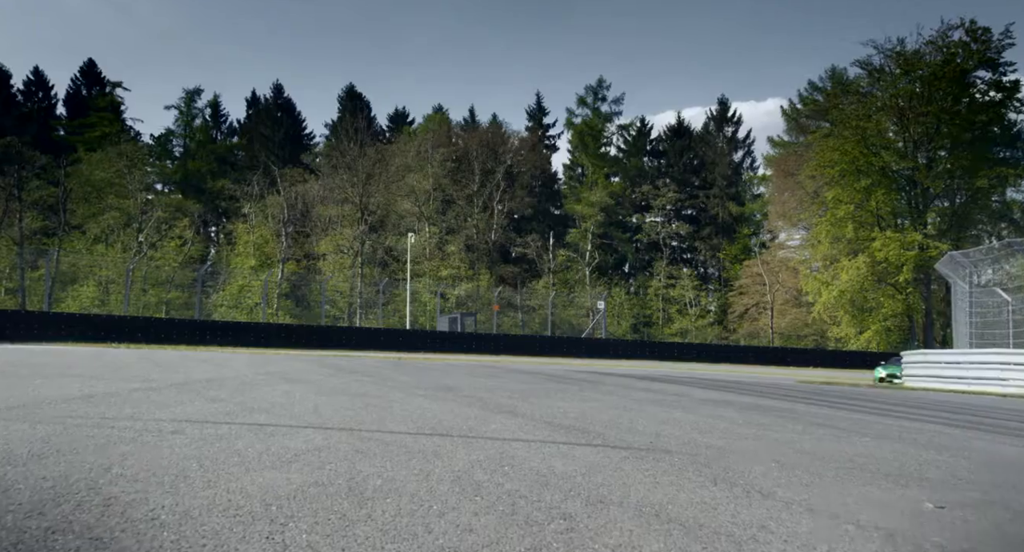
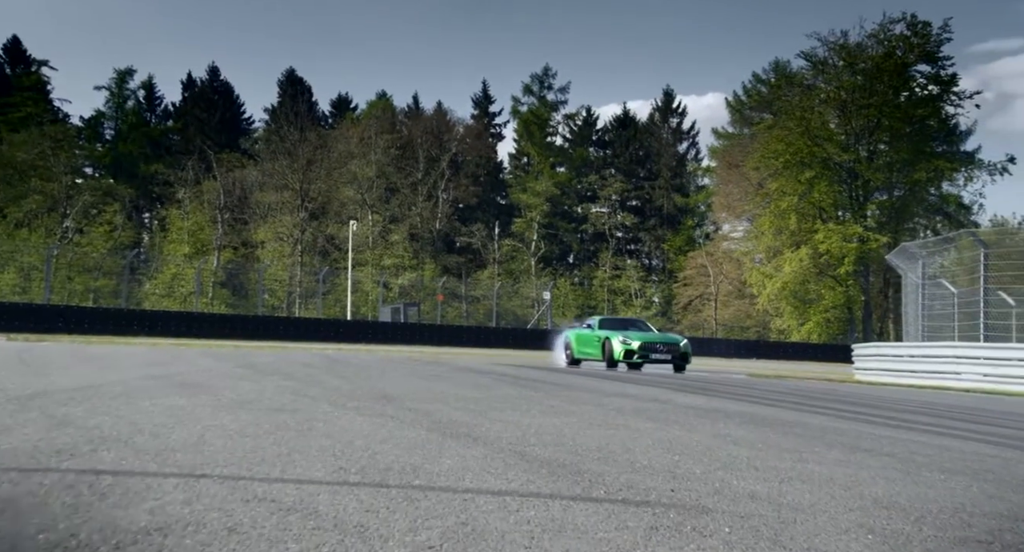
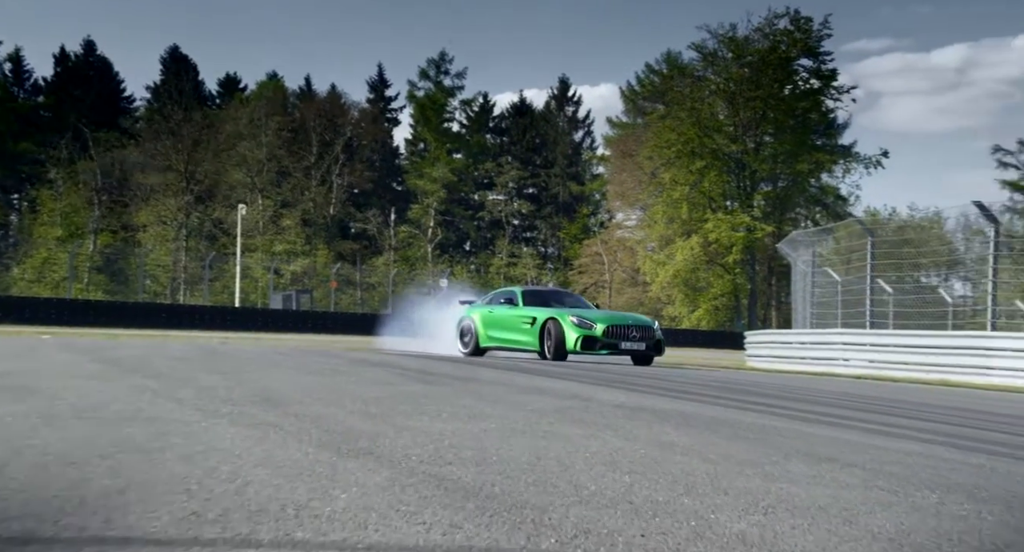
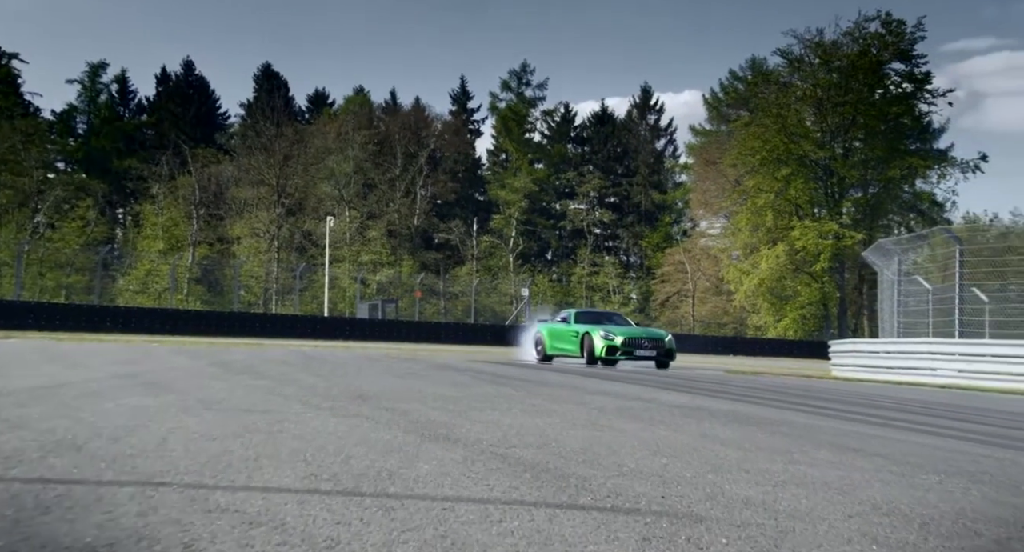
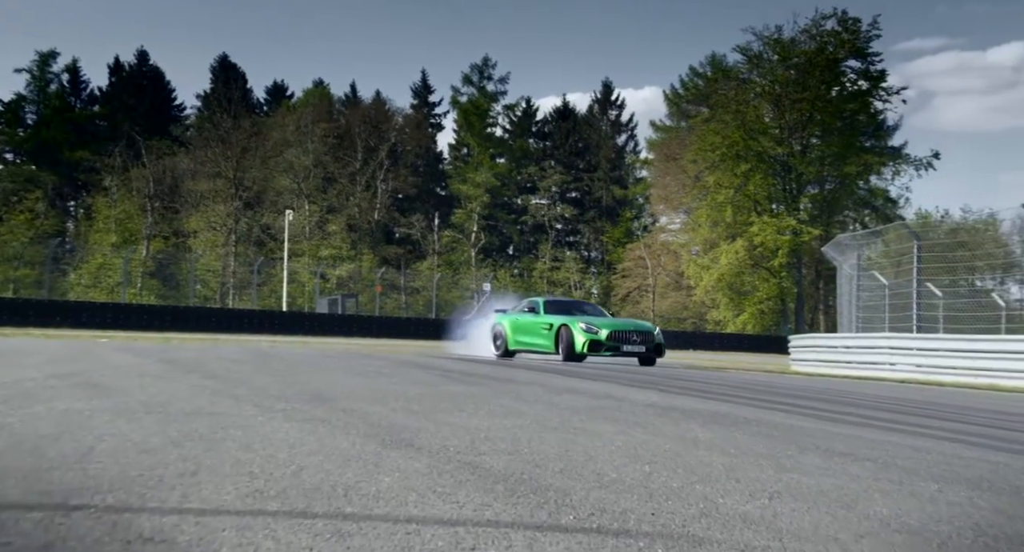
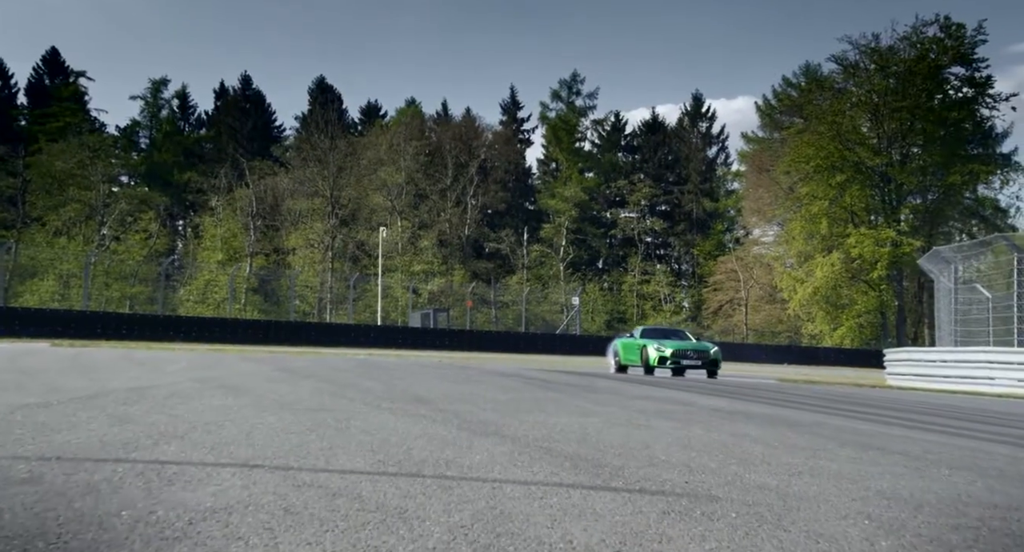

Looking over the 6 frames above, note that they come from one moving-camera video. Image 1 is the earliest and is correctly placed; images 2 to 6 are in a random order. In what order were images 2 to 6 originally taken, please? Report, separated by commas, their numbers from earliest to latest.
6, 2, 4, 5, 3
